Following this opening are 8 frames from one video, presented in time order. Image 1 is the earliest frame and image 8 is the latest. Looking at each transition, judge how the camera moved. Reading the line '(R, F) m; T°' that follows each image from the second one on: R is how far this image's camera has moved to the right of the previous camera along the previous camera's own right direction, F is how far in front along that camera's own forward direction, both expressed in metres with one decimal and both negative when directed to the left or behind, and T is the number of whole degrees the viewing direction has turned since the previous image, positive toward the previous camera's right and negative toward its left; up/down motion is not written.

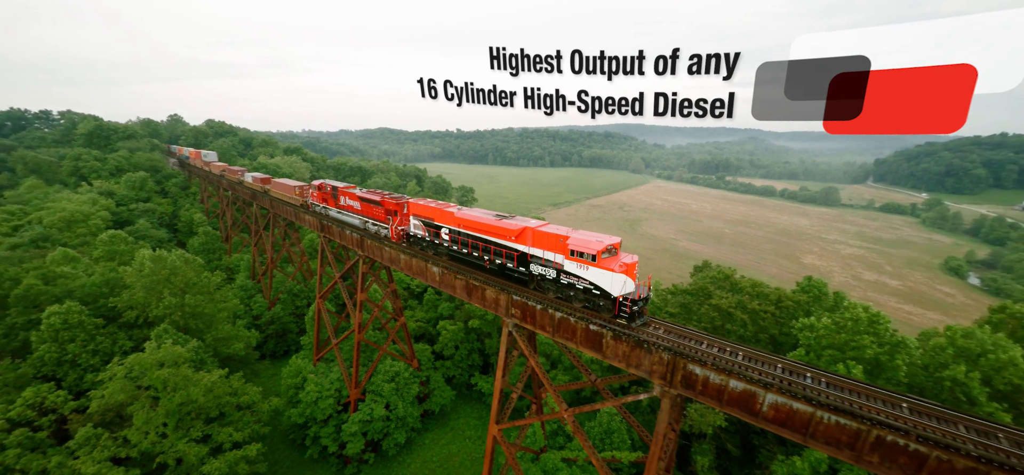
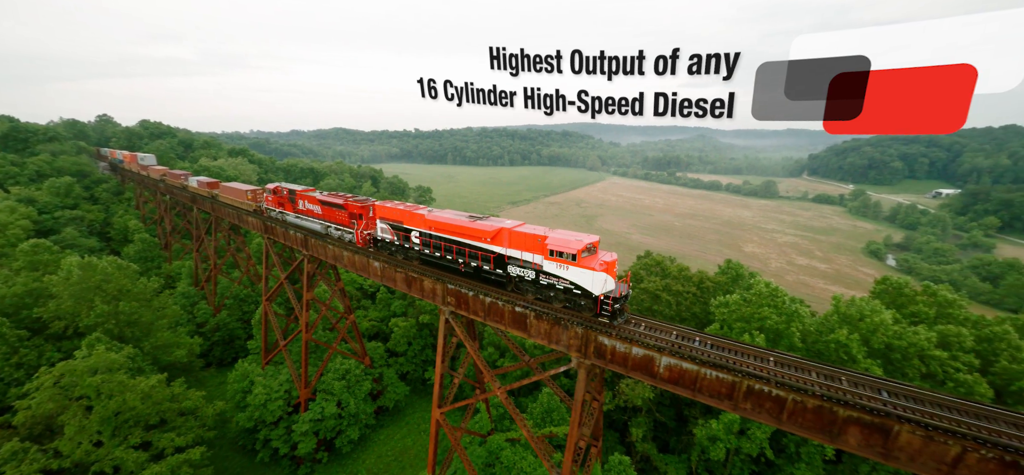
(+1.2, -0.9) m; +5°
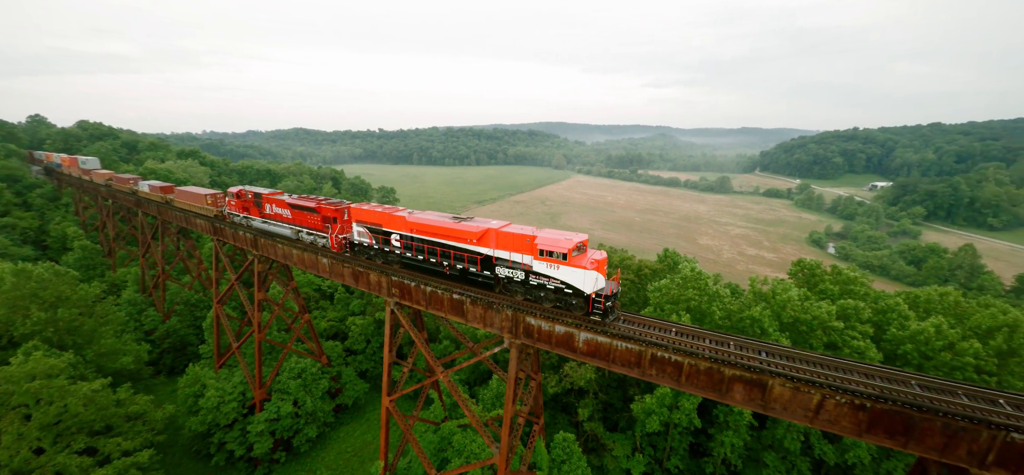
(+1.3, -0.9) m; +4°
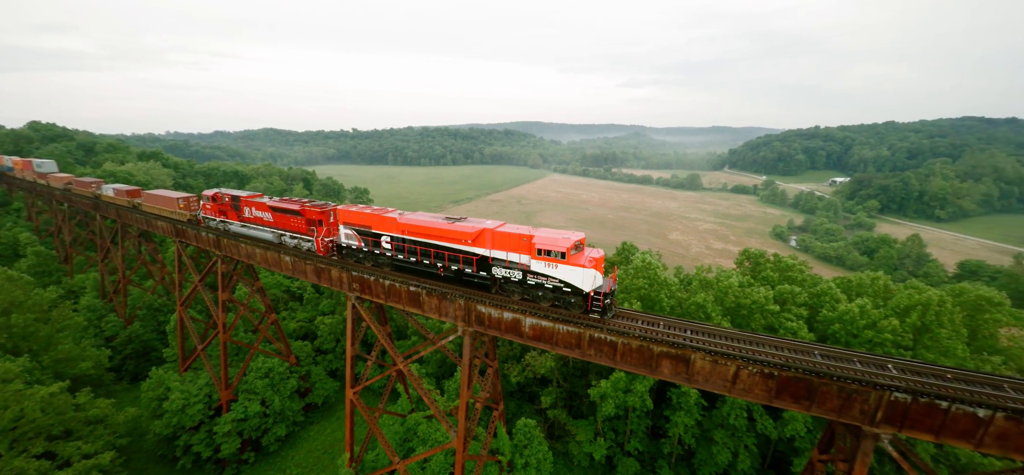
(+1.0, -0.8) m; +3°
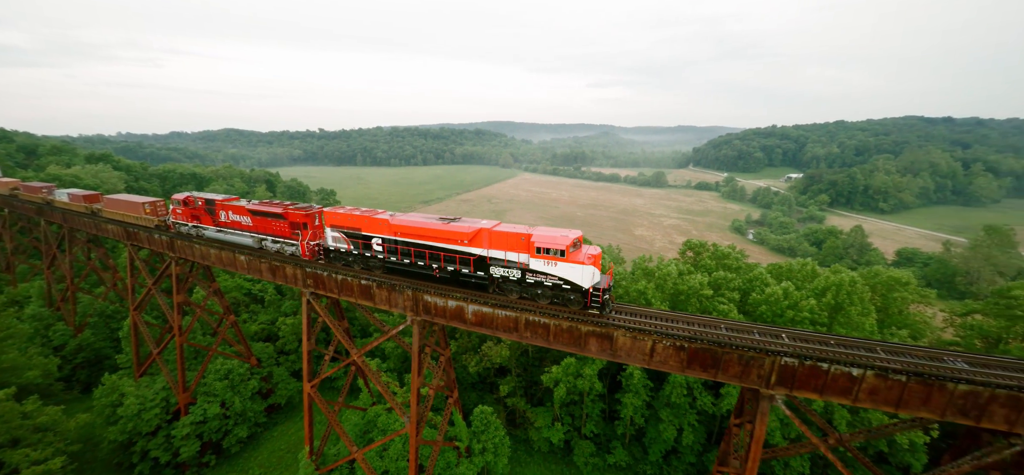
(+1.2, -1.0) m; +3°
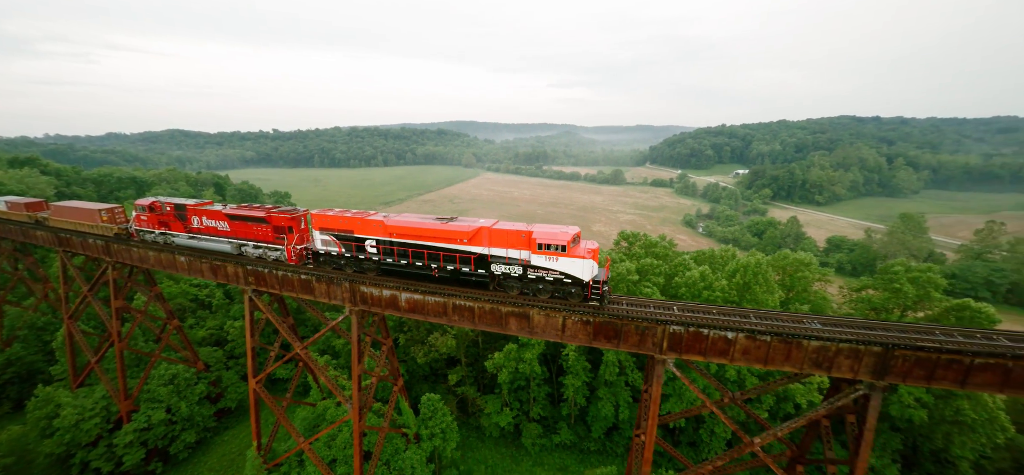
(+1.5, -1.4) m; +5°
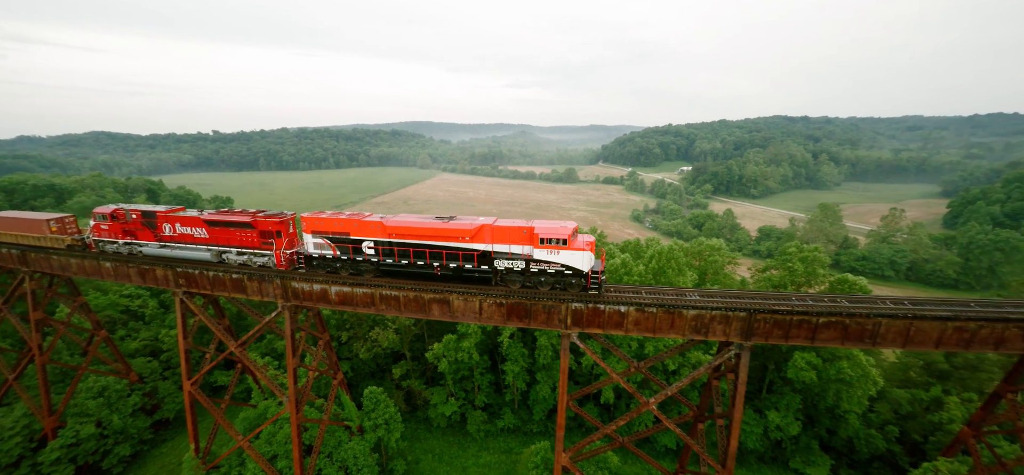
(+1.7, -1.6) m; +5°
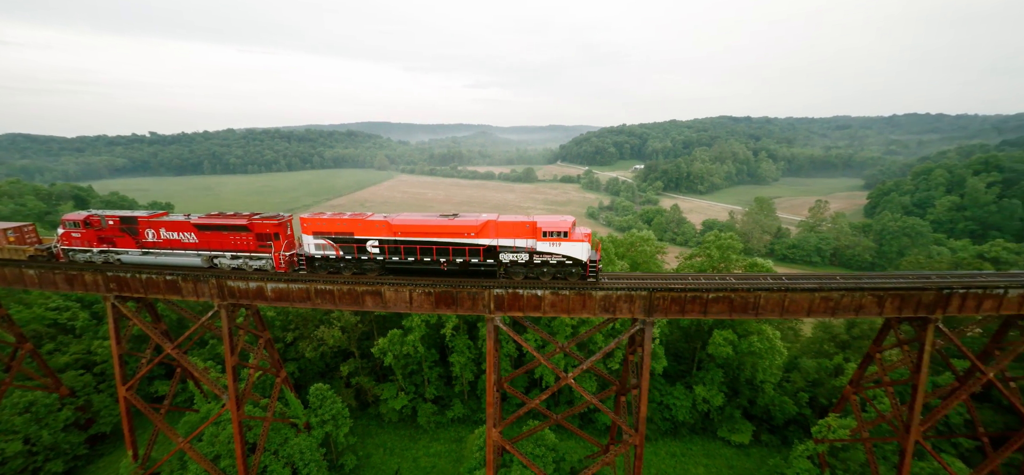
(+1.7, -1.6) m; +5°
